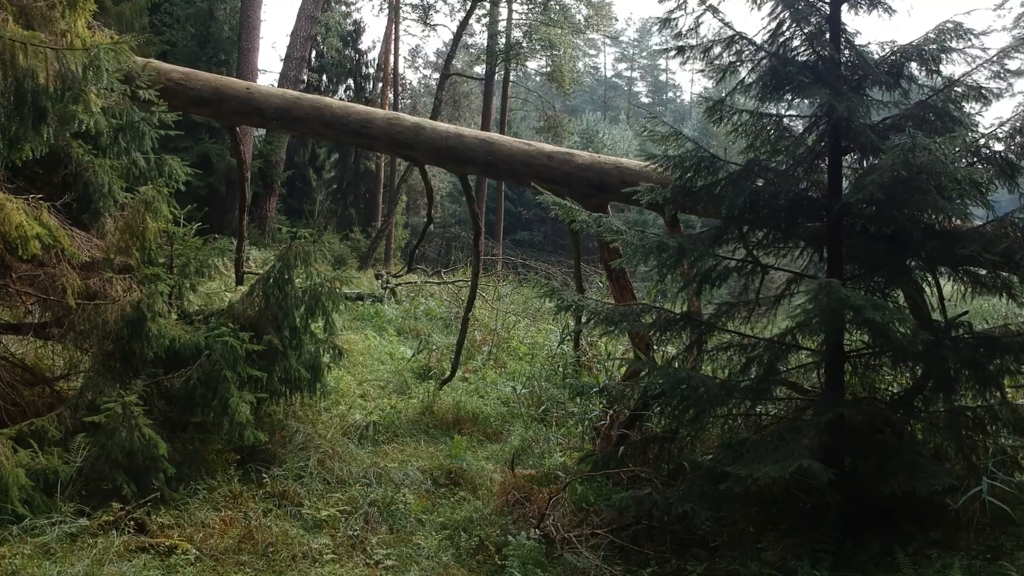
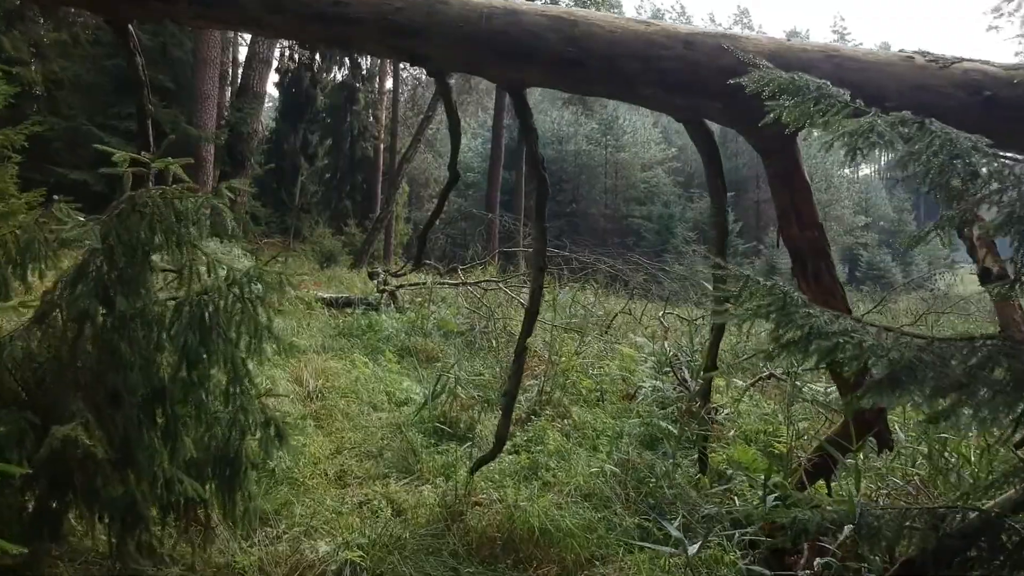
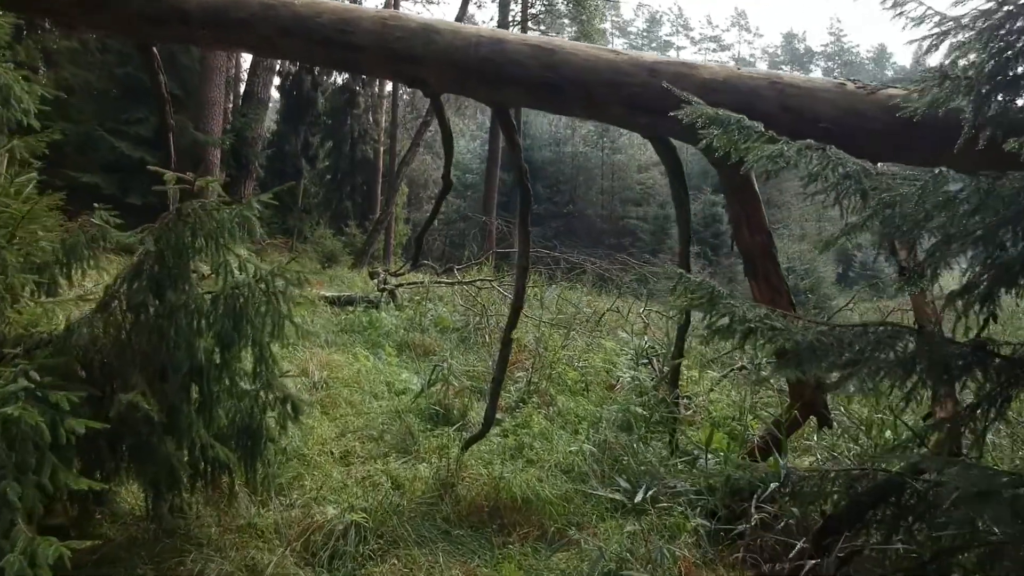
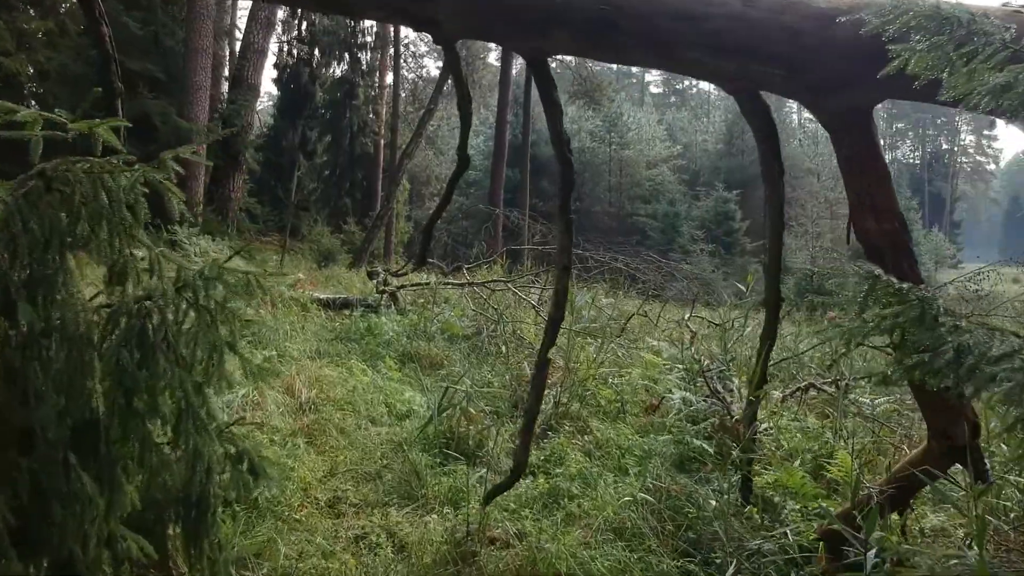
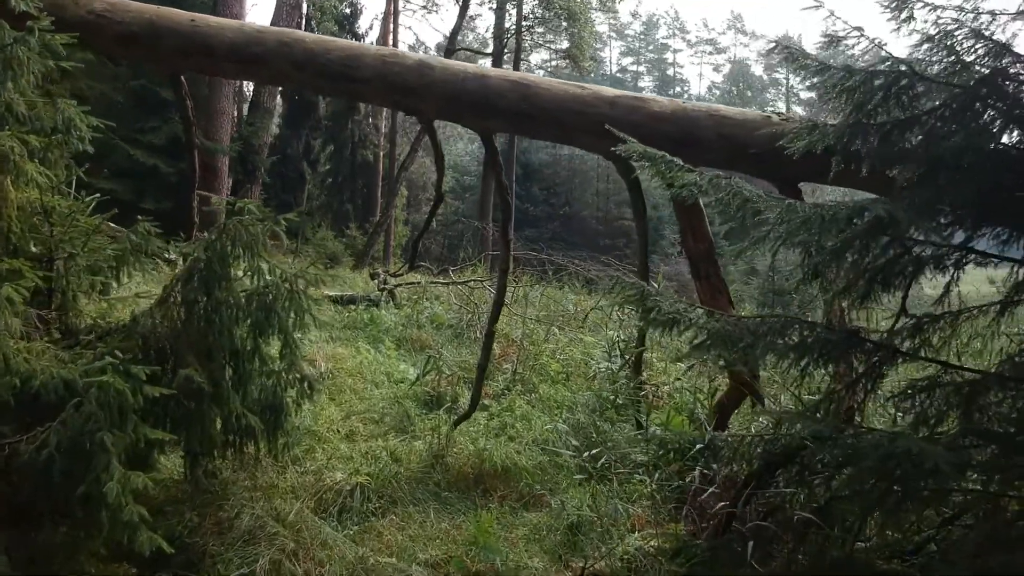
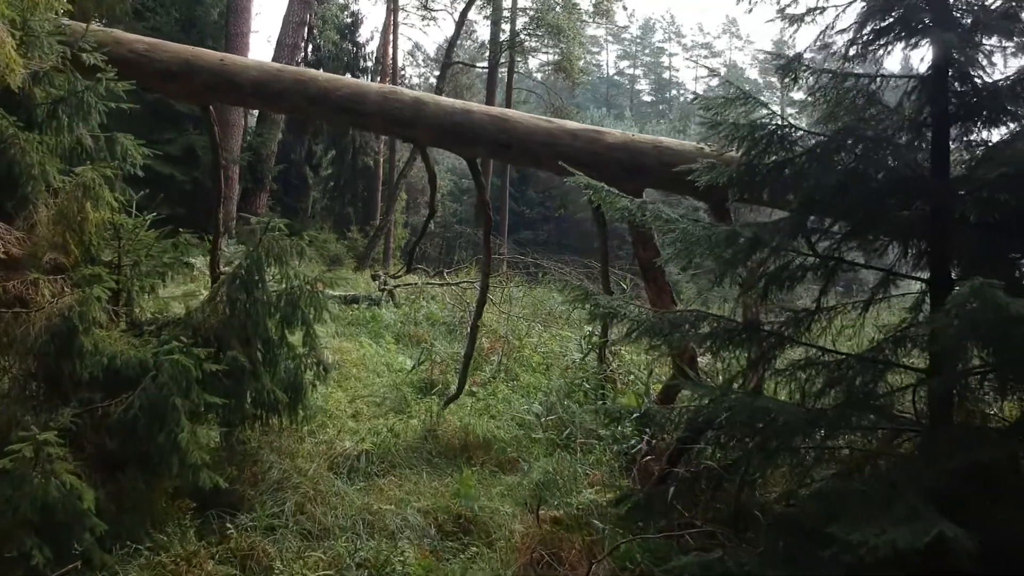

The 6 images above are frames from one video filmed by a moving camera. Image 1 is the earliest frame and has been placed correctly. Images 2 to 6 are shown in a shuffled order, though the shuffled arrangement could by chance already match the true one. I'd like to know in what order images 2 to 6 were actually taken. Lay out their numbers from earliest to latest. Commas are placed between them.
6, 5, 3, 2, 4
